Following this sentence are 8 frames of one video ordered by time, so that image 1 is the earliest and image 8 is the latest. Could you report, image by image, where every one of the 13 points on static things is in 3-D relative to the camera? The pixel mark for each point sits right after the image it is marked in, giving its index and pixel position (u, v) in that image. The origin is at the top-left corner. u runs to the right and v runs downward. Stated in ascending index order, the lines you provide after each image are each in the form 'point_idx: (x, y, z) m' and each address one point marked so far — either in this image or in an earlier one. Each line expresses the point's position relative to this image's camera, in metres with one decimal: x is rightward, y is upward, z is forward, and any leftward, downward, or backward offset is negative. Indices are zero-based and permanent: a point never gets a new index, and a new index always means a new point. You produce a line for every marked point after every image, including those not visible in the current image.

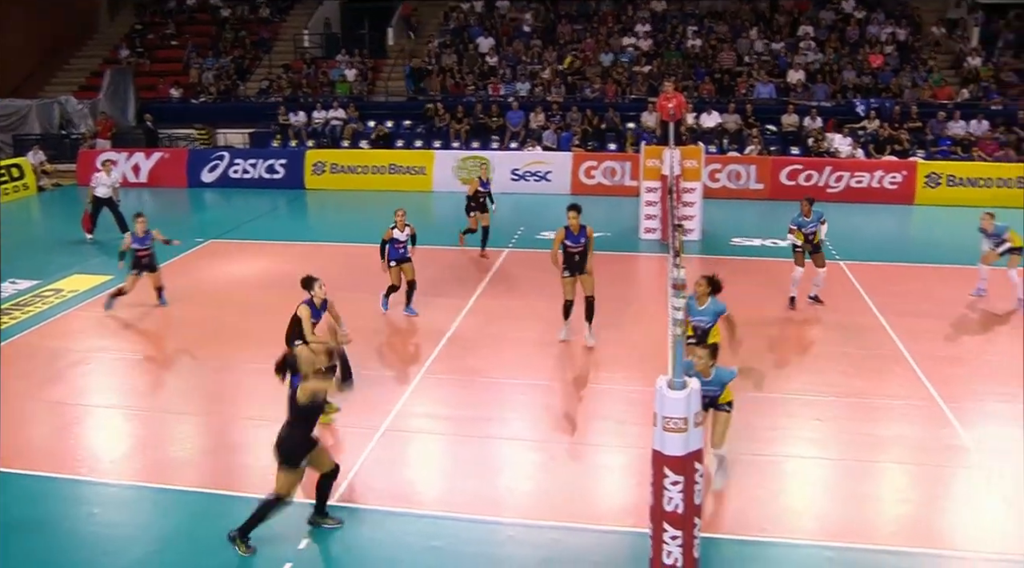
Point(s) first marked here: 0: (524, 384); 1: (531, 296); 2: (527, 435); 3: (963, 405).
0: (+0.2, -1.4, +11.3) m
1: (+0.2, 0.0, +14.1) m
2: (+0.4, -2.0, +10.1) m
3: (+6.0, -1.6, +10.7) m
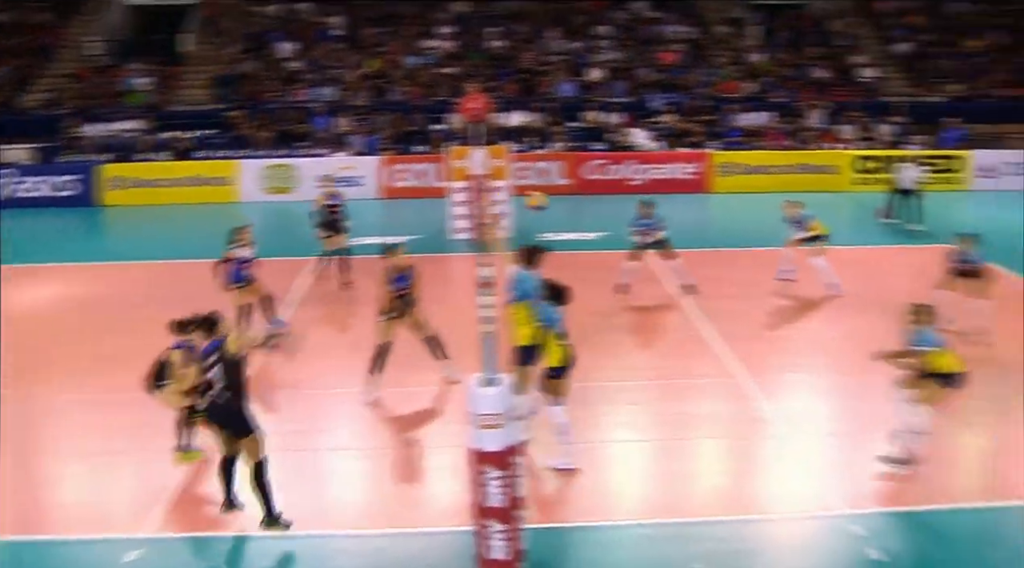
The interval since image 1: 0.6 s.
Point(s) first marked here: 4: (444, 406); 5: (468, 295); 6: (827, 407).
0: (-2.3, -1.5, +10.7) m
1: (-2.9, -0.3, +13.5) m
2: (-1.9, -1.9, +9.5) m
3: (+3.5, -1.3, +11.0) m
4: (-0.9, -1.6, +10.4) m
5: (-0.8, -0.3, +13.6) m
6: (+4.1, -1.6, +10.2) m
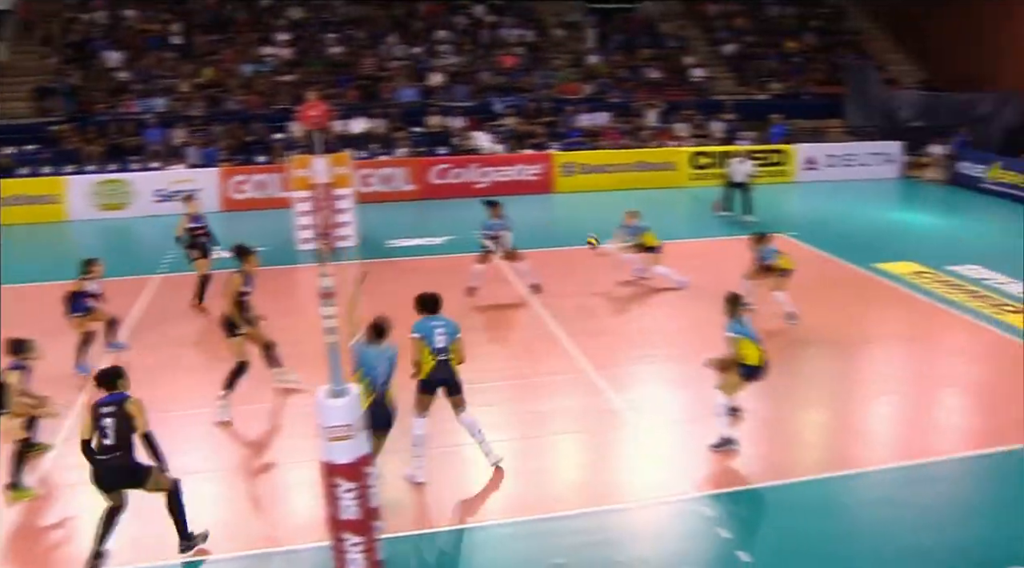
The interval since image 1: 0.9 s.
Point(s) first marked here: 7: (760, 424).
0: (-4.3, -1.7, +10.3) m
1: (-5.2, -0.6, +13.0) m
2: (-3.7, -2.1, +9.1) m
3: (+1.5, -1.3, +11.3) m
4: (-2.8, -1.7, +10.1) m
5: (-3.2, -0.4, +13.4) m
6: (+2.2, -1.5, +10.6) m
7: (+3.1, -1.8, +9.9) m
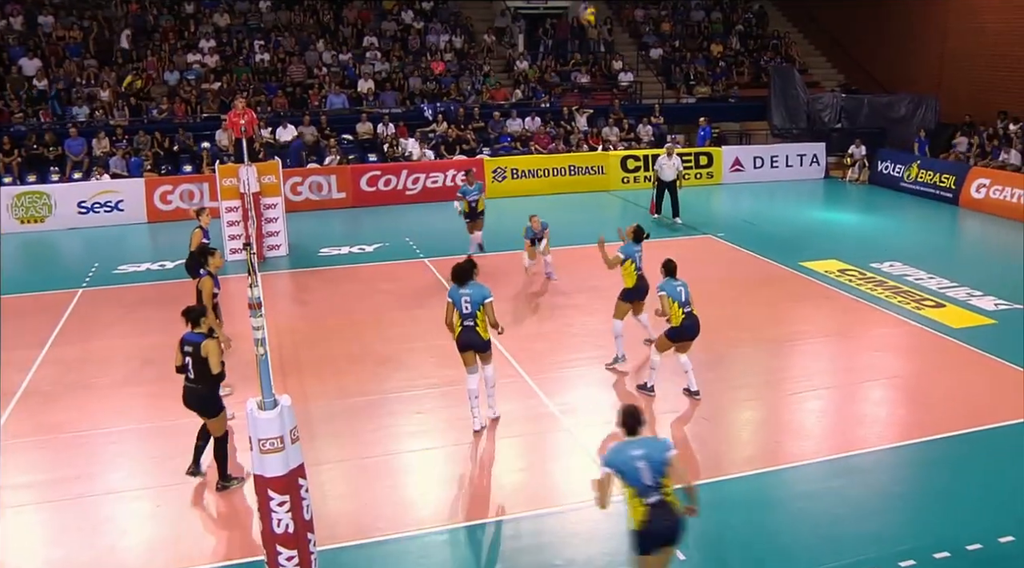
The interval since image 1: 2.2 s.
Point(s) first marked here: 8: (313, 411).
0: (-5.1, -1.9, +10.1) m
1: (-6.2, -0.8, +12.8) m
2: (-4.5, -2.3, +8.9) m
3: (+0.6, -1.3, +11.4) m
4: (-3.6, -1.9, +10.0) m
5: (-4.2, -0.6, +13.2) m
6: (+1.3, -1.6, +10.7) m
7: (+2.3, -1.8, +10.1) m
8: (-2.7, -1.7, +10.4) m
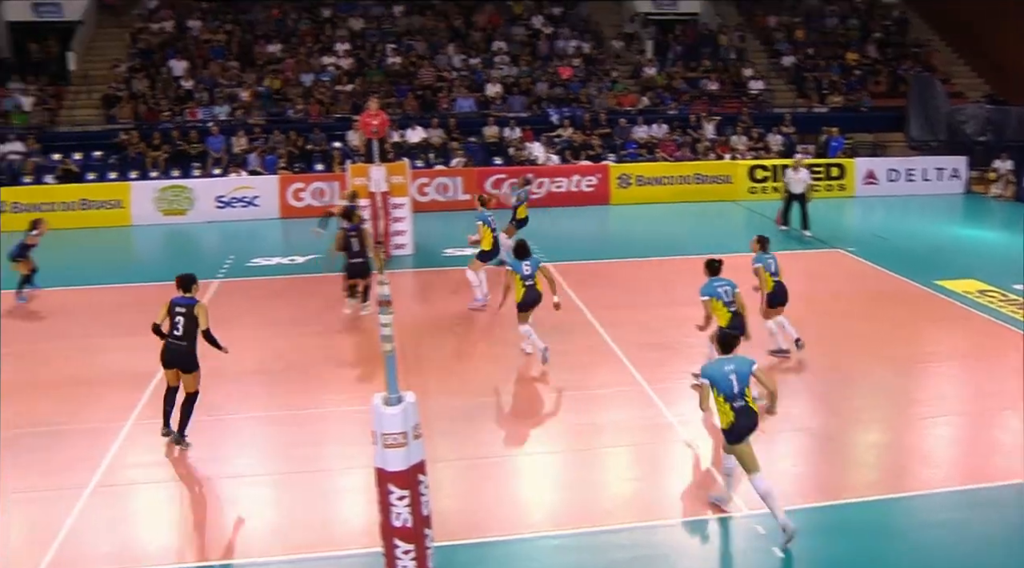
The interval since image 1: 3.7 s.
0: (-3.6, -1.8, +10.5) m
1: (-4.4, -0.7, +13.2) m
2: (-3.1, -2.2, +9.3) m
3: (+2.2, -1.4, +11.2) m
4: (-2.1, -1.8, +10.2) m
5: (-2.4, -0.6, +13.5) m
6: (+2.9, -1.7, +10.5) m
7: (+3.8, -1.9, +9.8) m
8: (-1.1, -1.7, +10.6) m
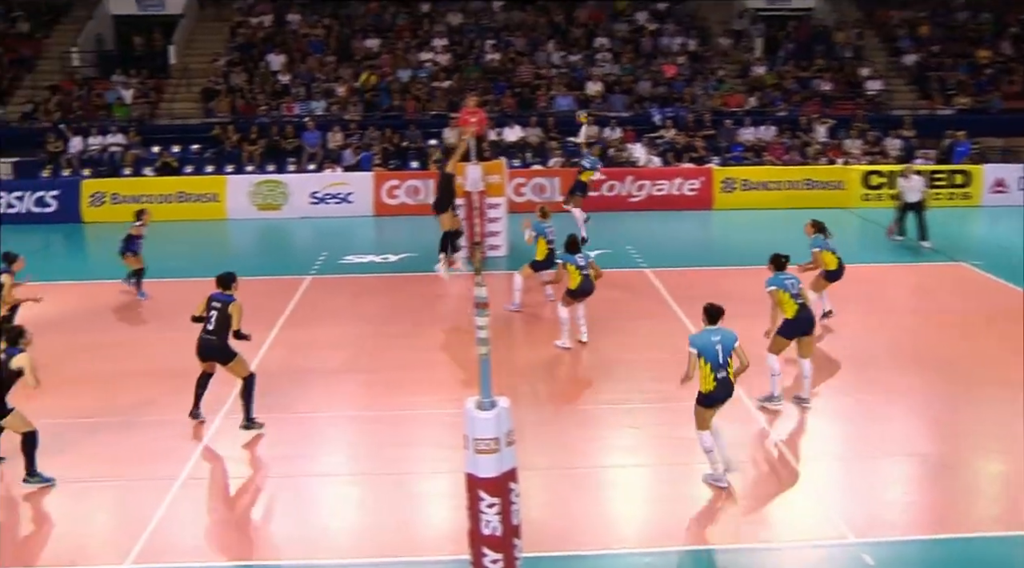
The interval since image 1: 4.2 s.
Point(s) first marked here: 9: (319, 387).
0: (-2.3, -1.8, +10.4) m
1: (-2.9, -0.7, +13.2) m
2: (-1.9, -2.2, +9.1) m
3: (+3.5, -1.6, +10.7) m
4: (-0.9, -1.9, +10.0) m
5: (-0.9, -0.6, +13.3) m
6: (+4.1, -1.8, +10.0) m
7: (+5.0, -2.1, +9.2) m
8: (+0.1, -1.7, +10.3) m
9: (-2.7, -1.5, +11.1) m
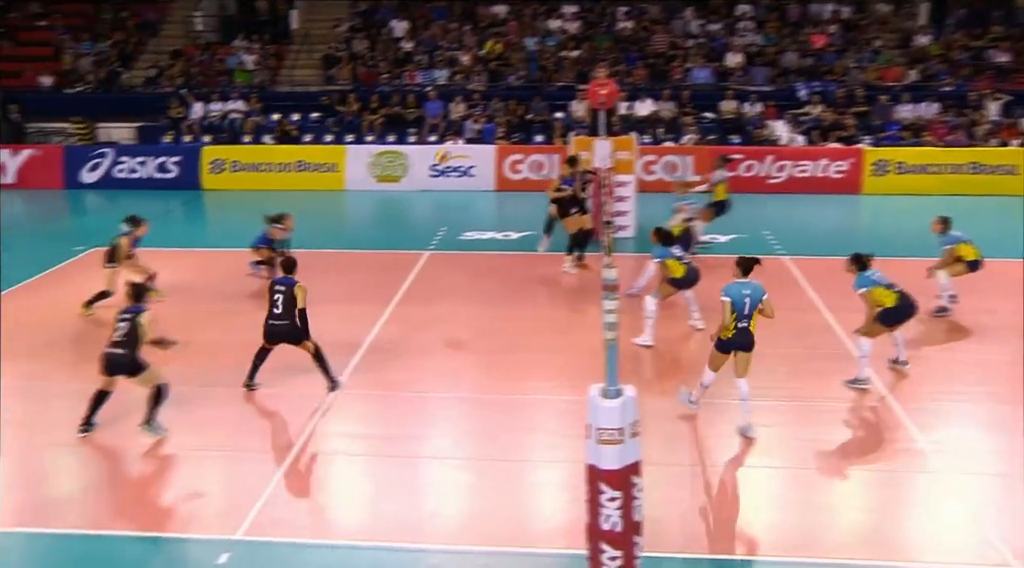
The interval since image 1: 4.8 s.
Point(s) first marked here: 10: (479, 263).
0: (-0.8, -1.4, +10.0) m
1: (-1.1, -0.3, +12.8) m
2: (-0.5, -1.9, +8.7) m
3: (+5.1, -1.5, +9.8) m
4: (+0.6, -1.6, +9.5) m
5: (+1.0, -0.3, +12.8) m
6: (+5.6, -1.8, +9.0) m
7: (+6.4, -2.1, +8.1) m
8: (+1.7, -1.5, +9.7) m
9: (-1.1, -1.1, +10.7) m
10: (-0.7, +0.4, +14.6) m
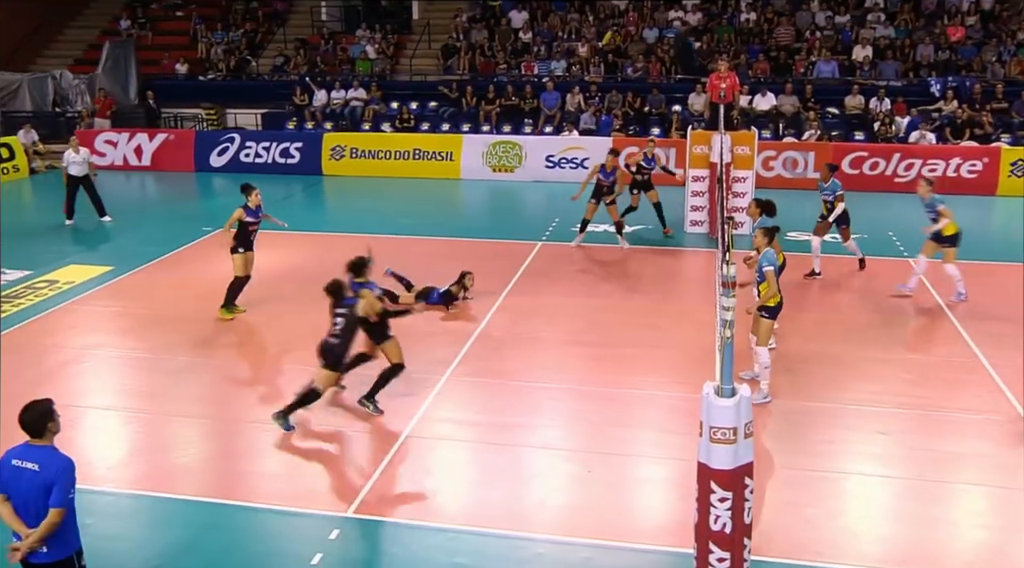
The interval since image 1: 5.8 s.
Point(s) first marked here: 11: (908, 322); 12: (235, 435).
0: (+0.6, -1.3, +10.0) m
1: (+0.6, -0.1, +12.8) m
2: (+0.7, -1.8, +8.7) m
3: (+6.4, -1.6, +9.3) m
4: (+1.9, -1.5, +9.4) m
5: (+2.6, -0.2, +12.6) m
6: (+6.8, -1.9, +8.4) m
7: (+7.5, -2.3, +7.5) m
8: (+3.0, -1.5, +9.5) m
9: (+0.4, -1.0, +10.8) m
10: (+1.1, +0.5, +14.6) m
11: (+5.9, -0.5, +11.9) m
12: (-3.1, -1.7, +8.9) m
